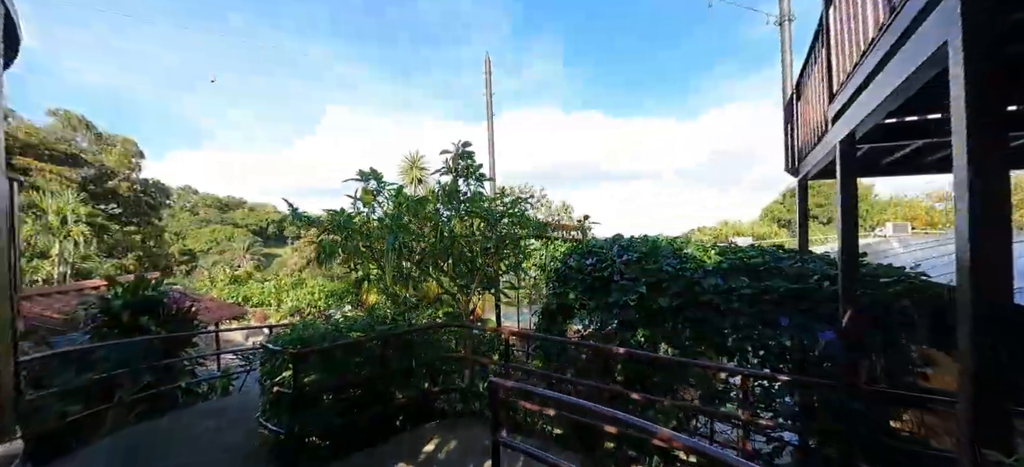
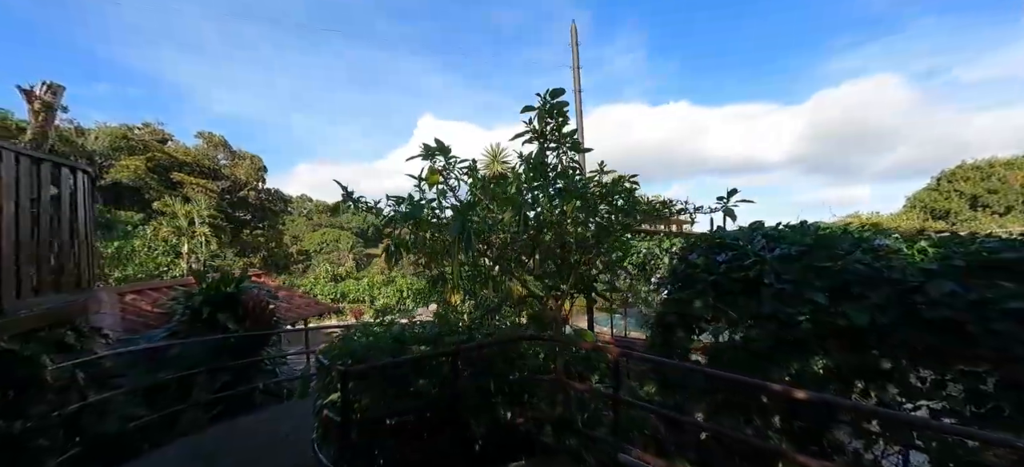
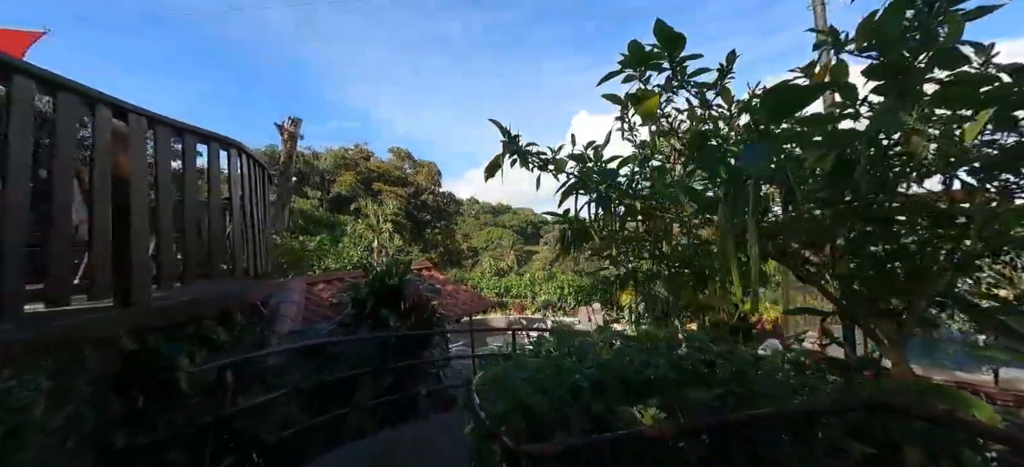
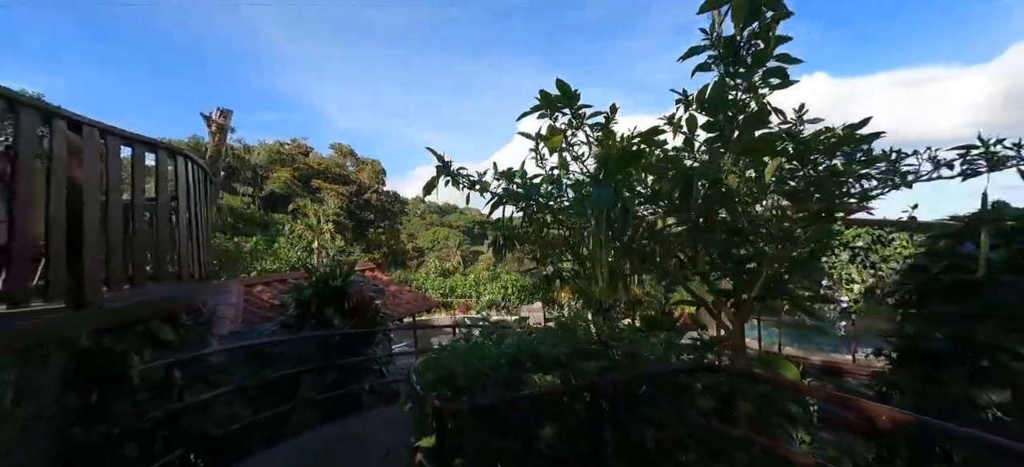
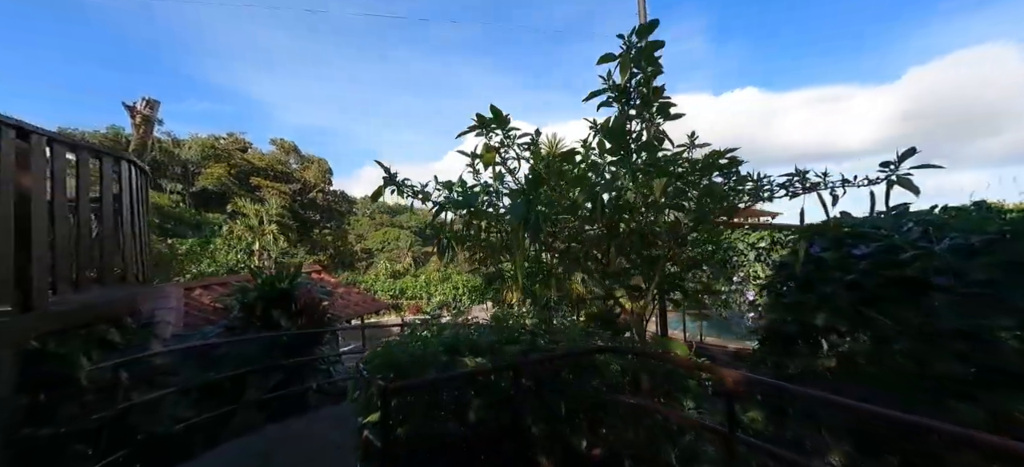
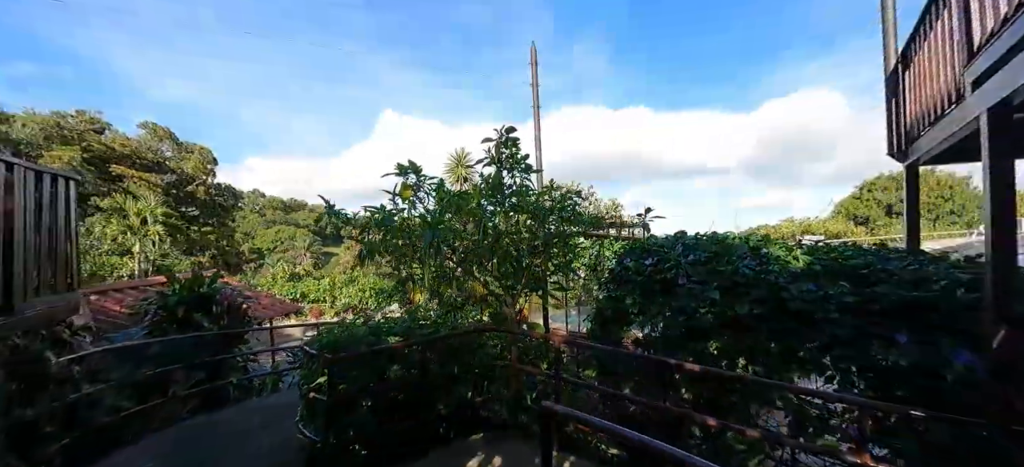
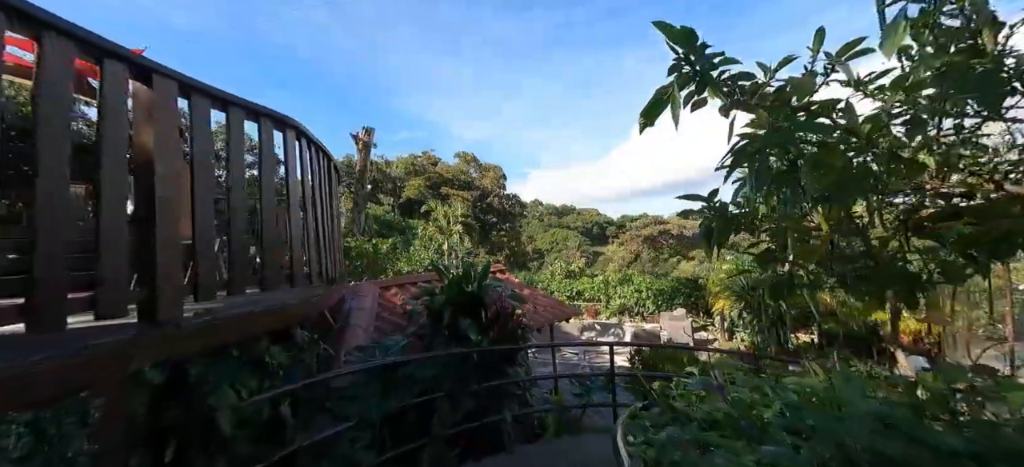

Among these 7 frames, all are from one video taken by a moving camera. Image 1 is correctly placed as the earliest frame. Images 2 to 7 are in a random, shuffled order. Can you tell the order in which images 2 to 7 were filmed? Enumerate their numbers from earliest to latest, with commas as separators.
6, 2, 5, 4, 3, 7
